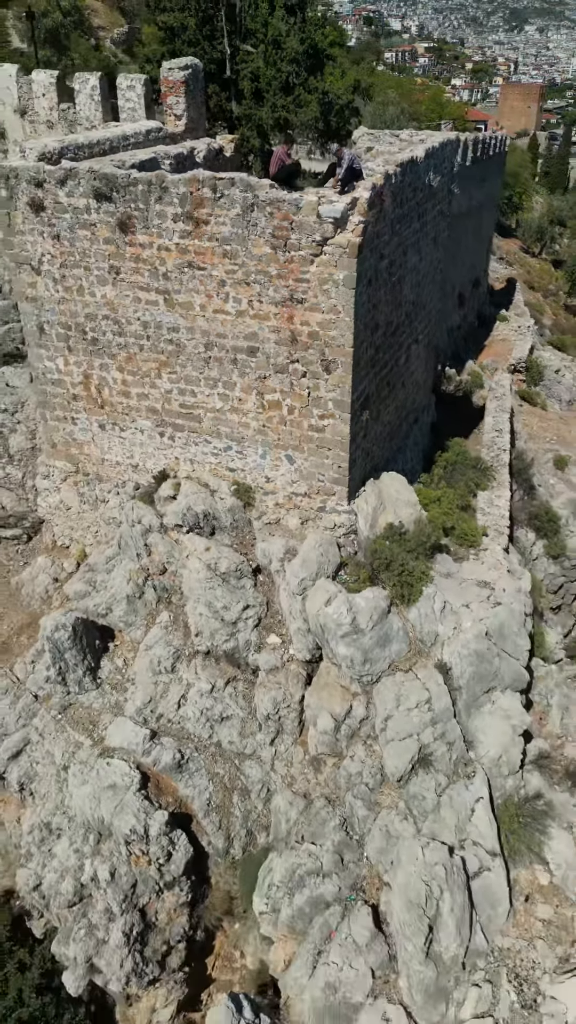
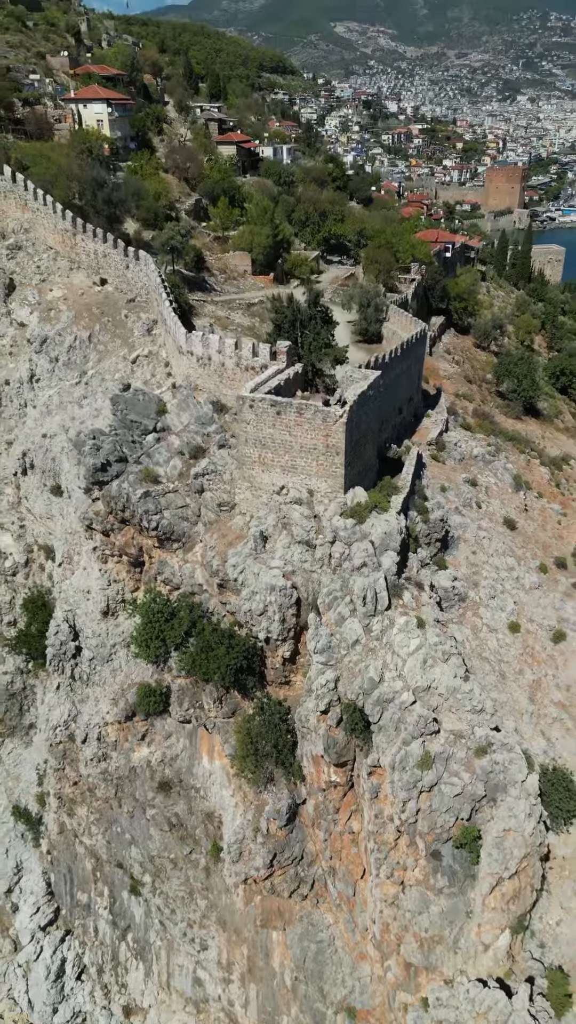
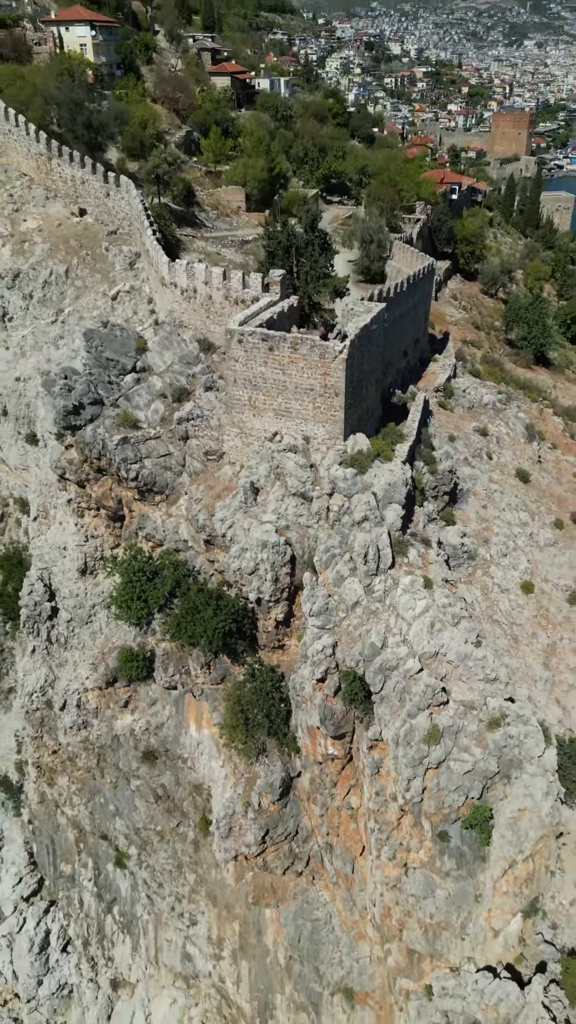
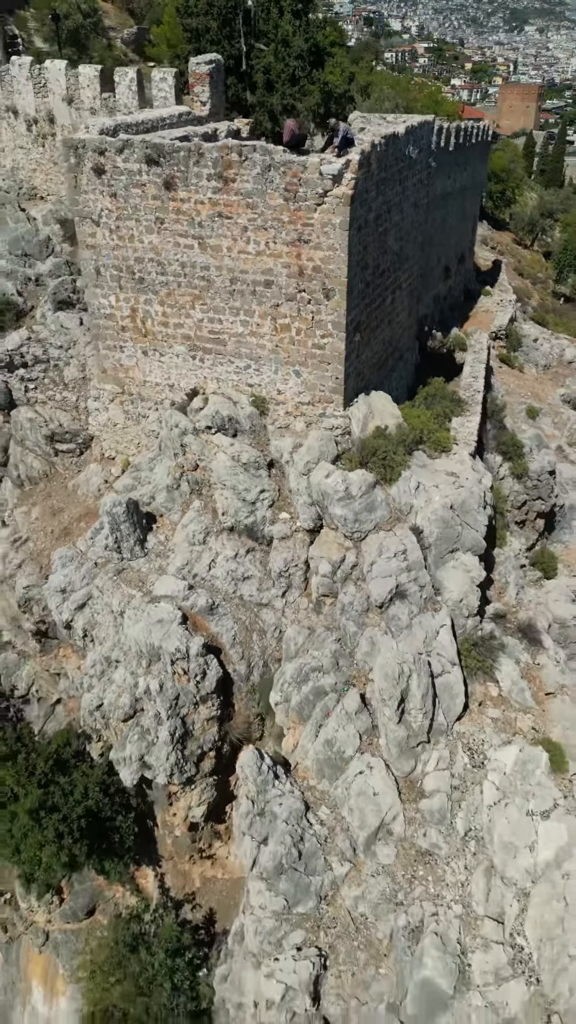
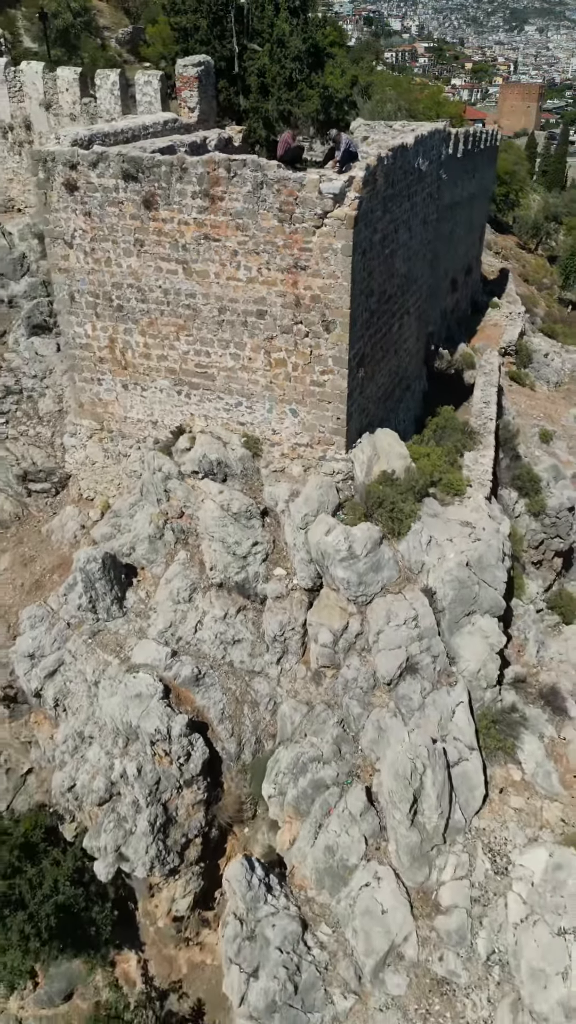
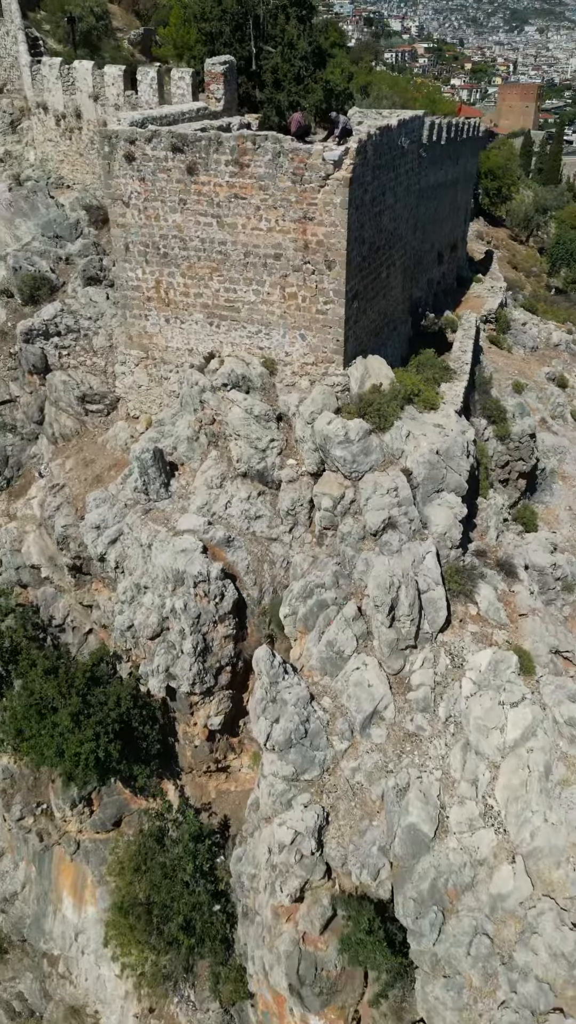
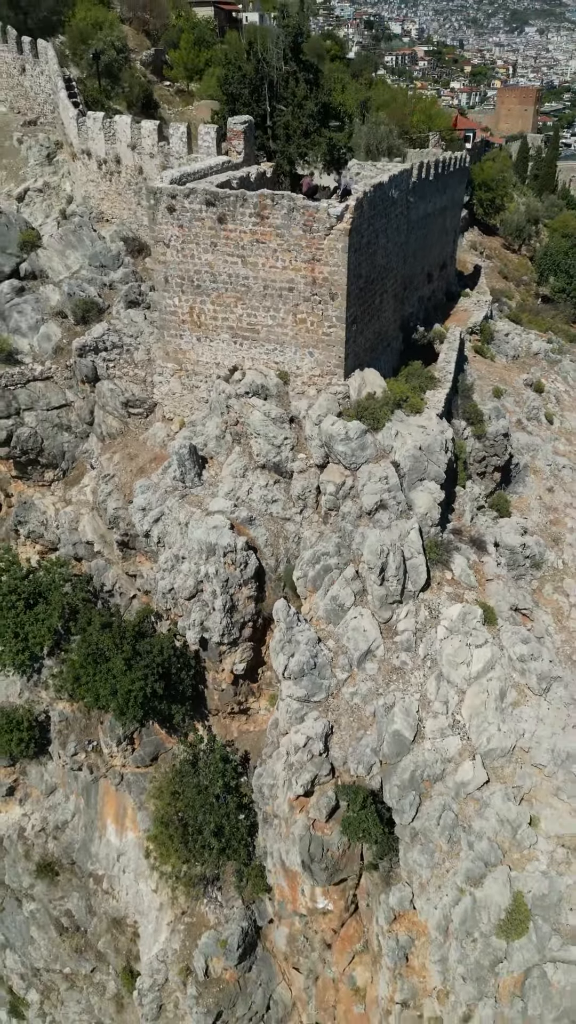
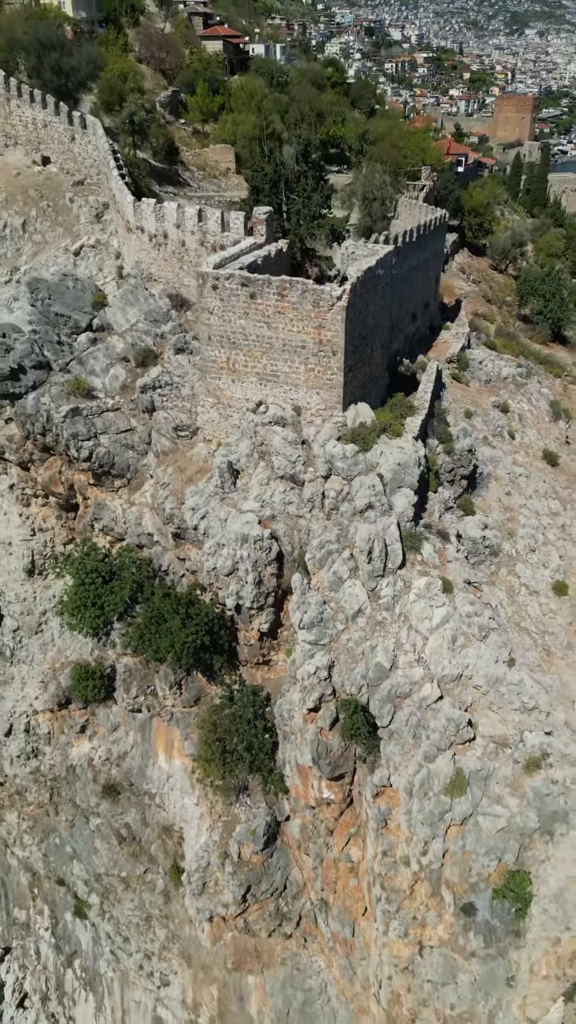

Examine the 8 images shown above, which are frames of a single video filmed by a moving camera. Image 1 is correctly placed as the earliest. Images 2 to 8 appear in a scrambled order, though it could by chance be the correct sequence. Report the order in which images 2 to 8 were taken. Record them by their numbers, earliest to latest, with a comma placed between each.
5, 4, 6, 7, 8, 3, 2
